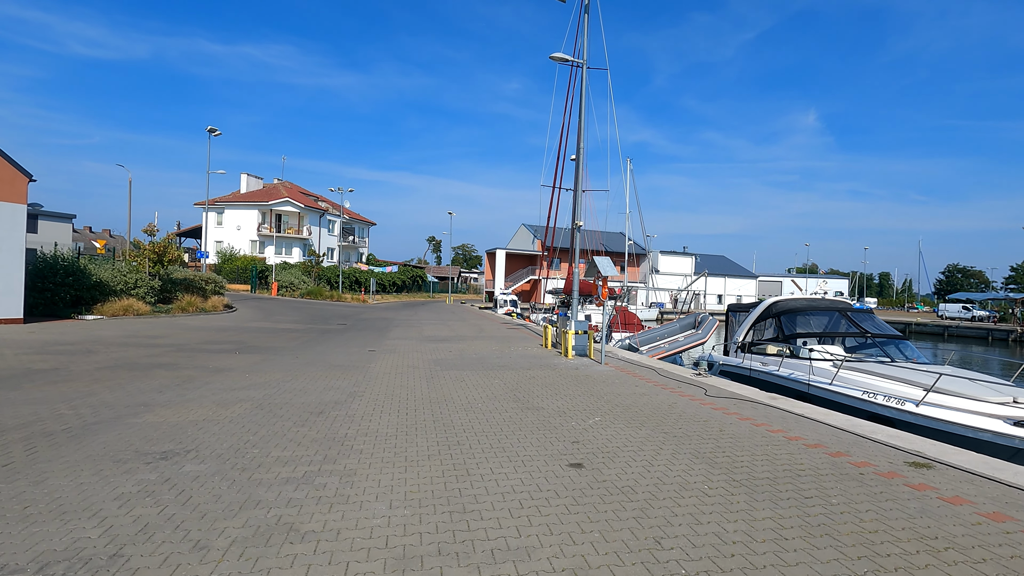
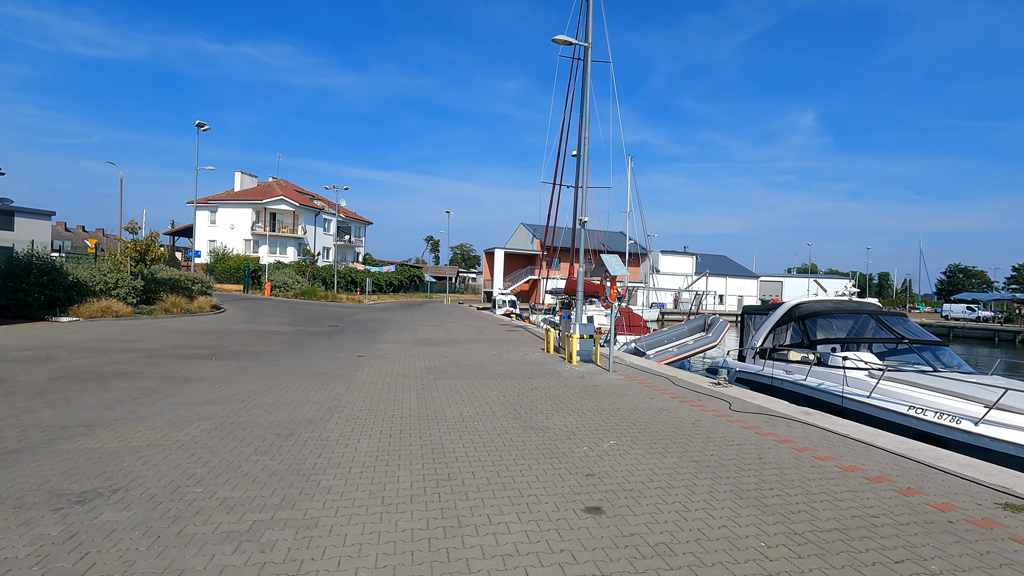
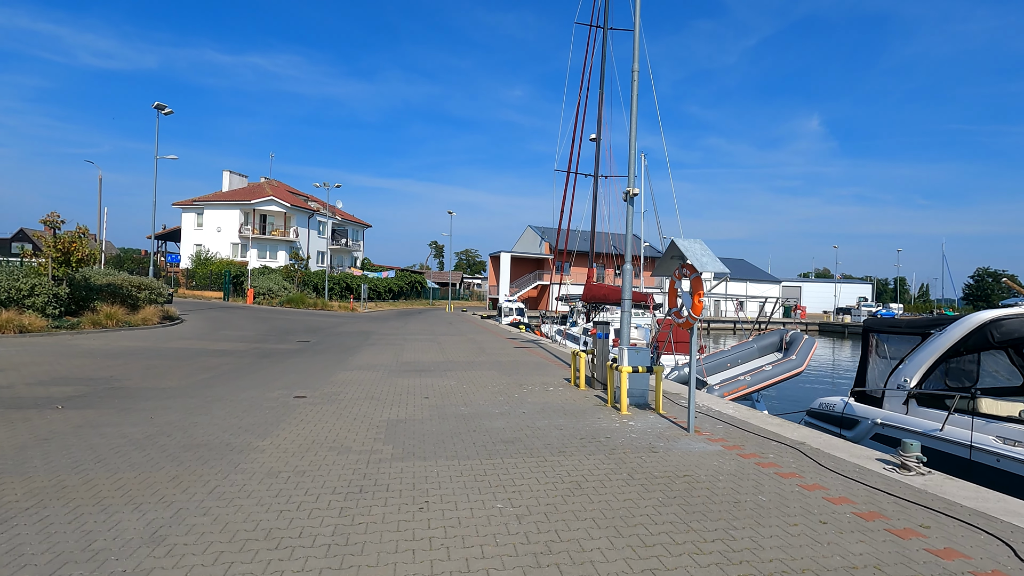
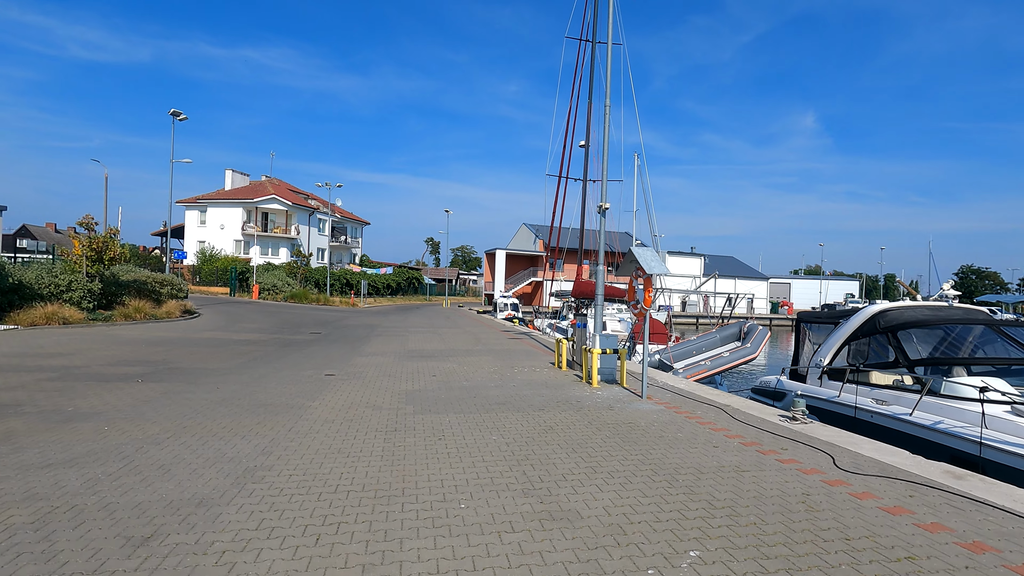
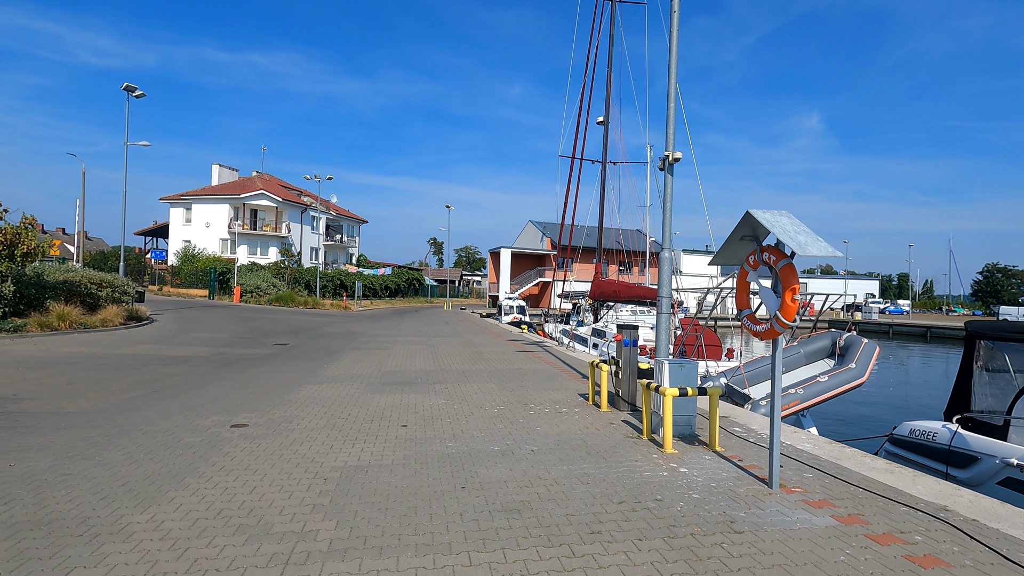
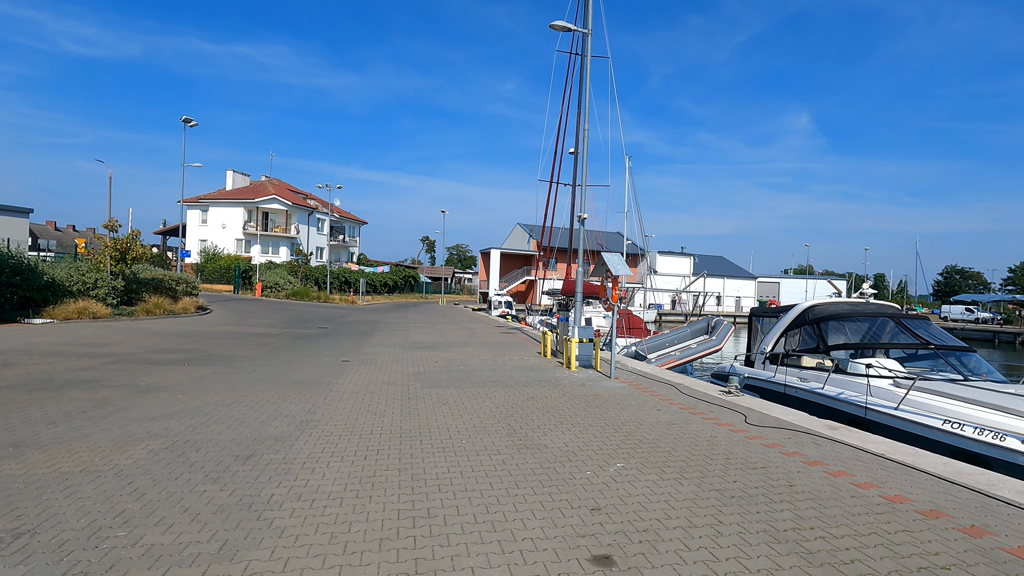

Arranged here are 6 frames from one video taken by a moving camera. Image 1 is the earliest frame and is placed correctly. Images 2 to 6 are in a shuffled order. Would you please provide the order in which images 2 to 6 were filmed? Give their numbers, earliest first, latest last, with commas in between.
2, 6, 4, 3, 5
